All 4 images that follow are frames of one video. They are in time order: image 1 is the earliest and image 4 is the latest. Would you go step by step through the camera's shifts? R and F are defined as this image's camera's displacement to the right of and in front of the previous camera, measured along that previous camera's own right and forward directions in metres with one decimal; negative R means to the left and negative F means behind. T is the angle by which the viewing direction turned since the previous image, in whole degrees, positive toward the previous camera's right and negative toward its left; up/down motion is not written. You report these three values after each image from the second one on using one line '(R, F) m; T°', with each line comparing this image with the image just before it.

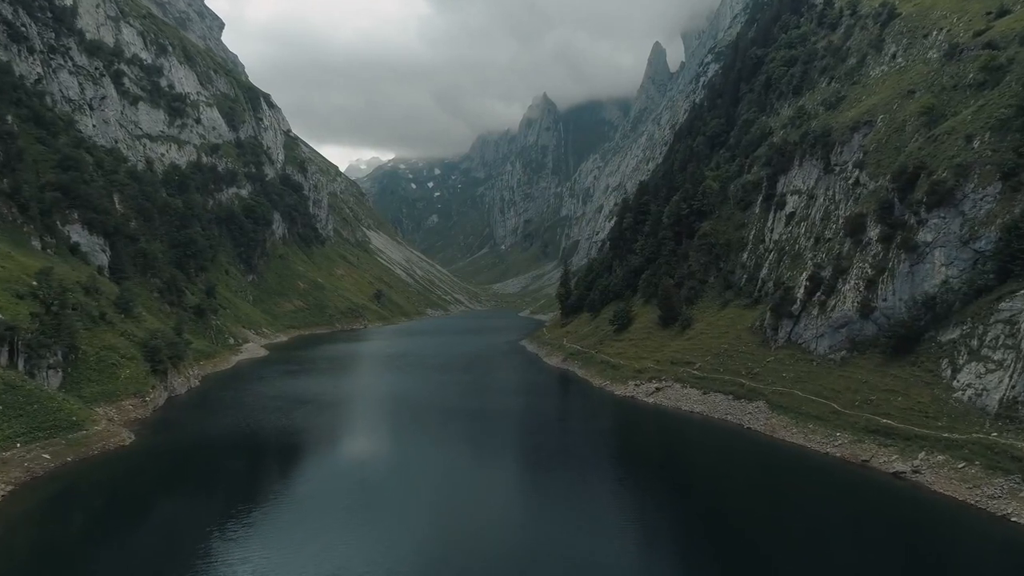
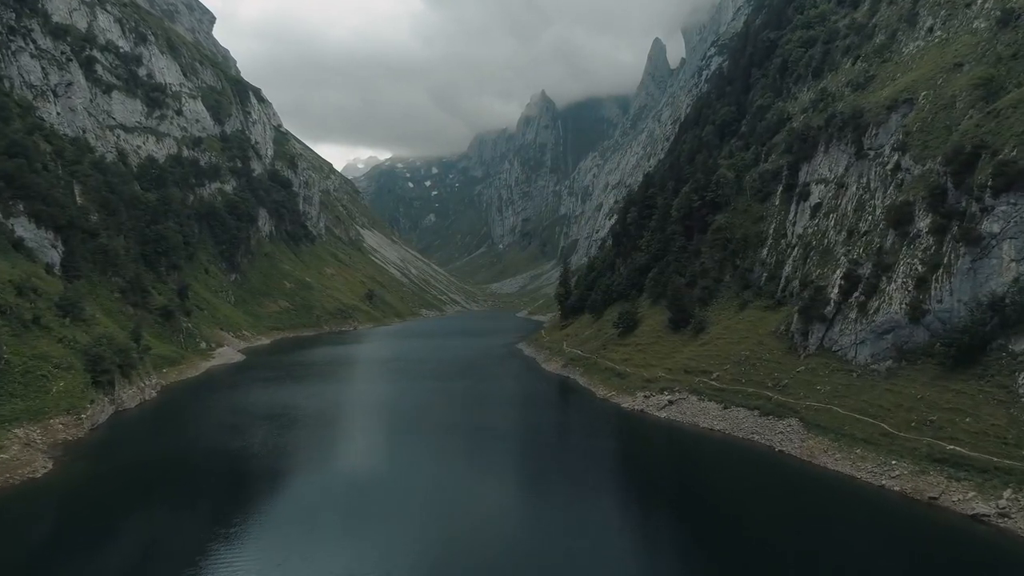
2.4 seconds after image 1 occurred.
(+0.5, +8.4) m; 0°
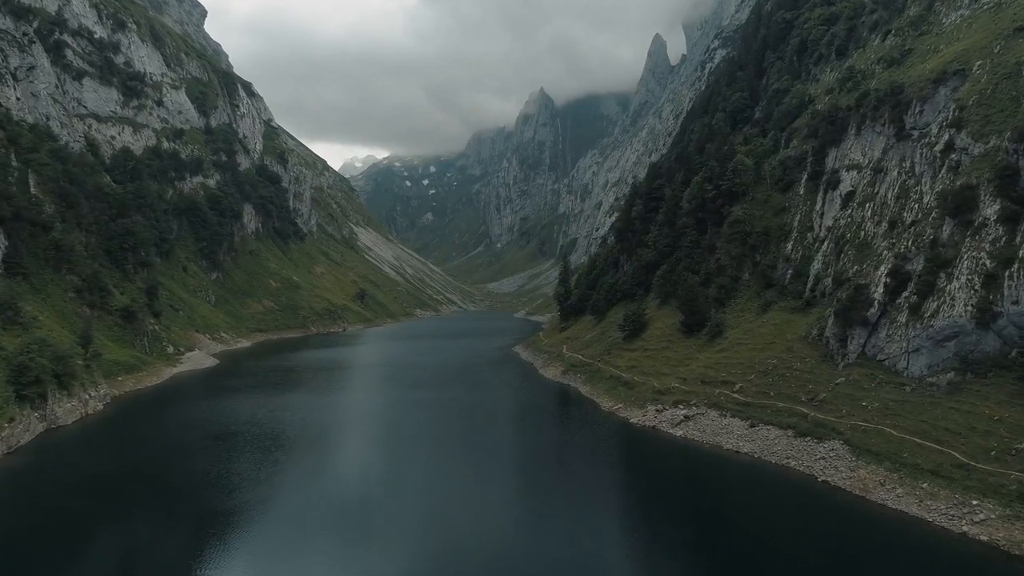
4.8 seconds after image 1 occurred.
(+0.6, +8.3) m; 0°
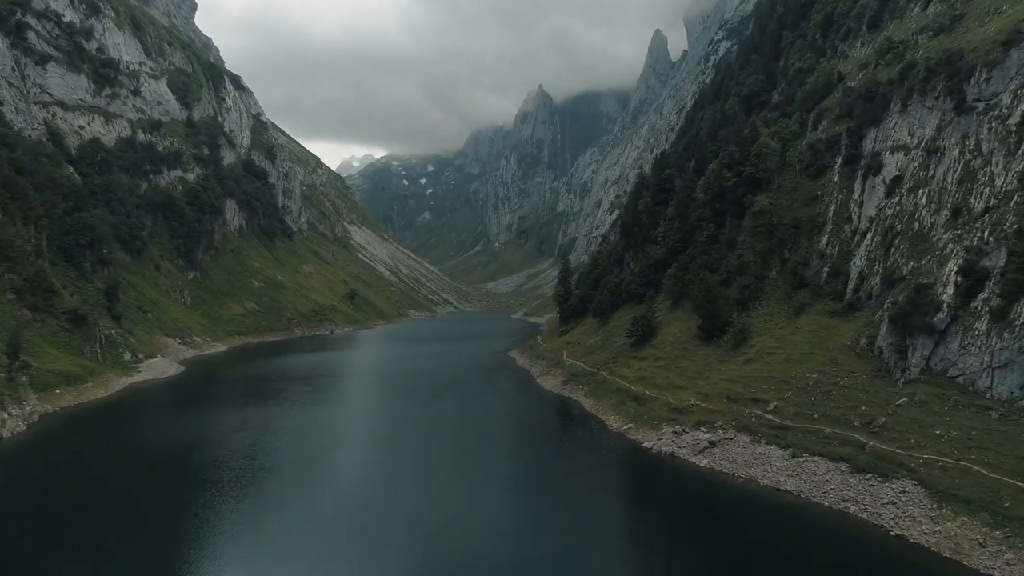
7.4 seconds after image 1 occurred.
(+0.6, +9.1) m; 0°
